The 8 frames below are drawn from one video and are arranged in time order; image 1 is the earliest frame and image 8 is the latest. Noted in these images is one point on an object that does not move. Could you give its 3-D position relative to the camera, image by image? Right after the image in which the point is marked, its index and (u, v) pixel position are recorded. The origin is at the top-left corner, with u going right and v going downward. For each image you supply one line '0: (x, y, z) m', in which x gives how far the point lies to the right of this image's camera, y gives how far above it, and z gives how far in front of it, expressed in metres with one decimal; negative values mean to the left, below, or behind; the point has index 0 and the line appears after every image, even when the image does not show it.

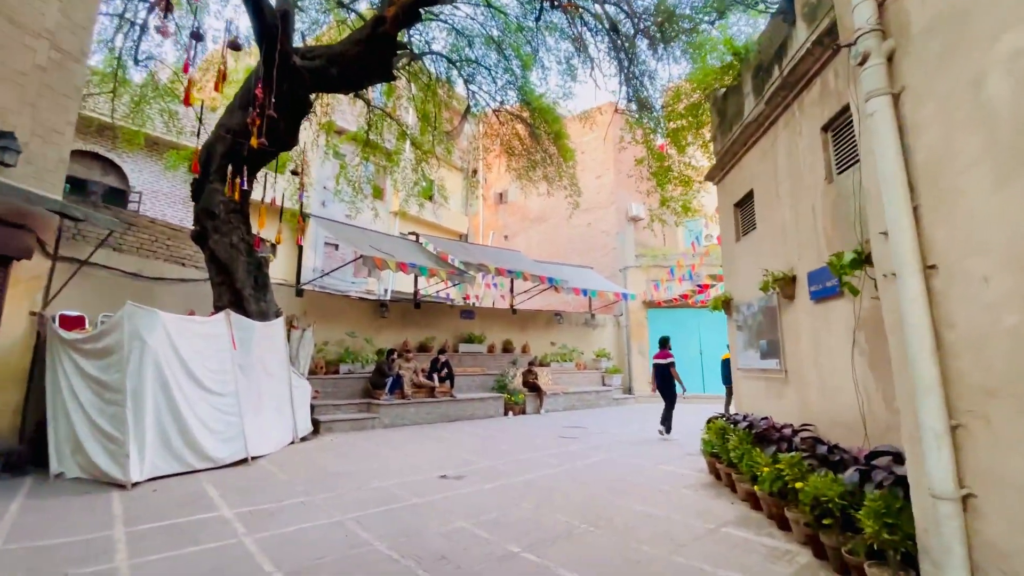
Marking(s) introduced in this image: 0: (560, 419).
0: (+0.9, -2.5, +8.9) m
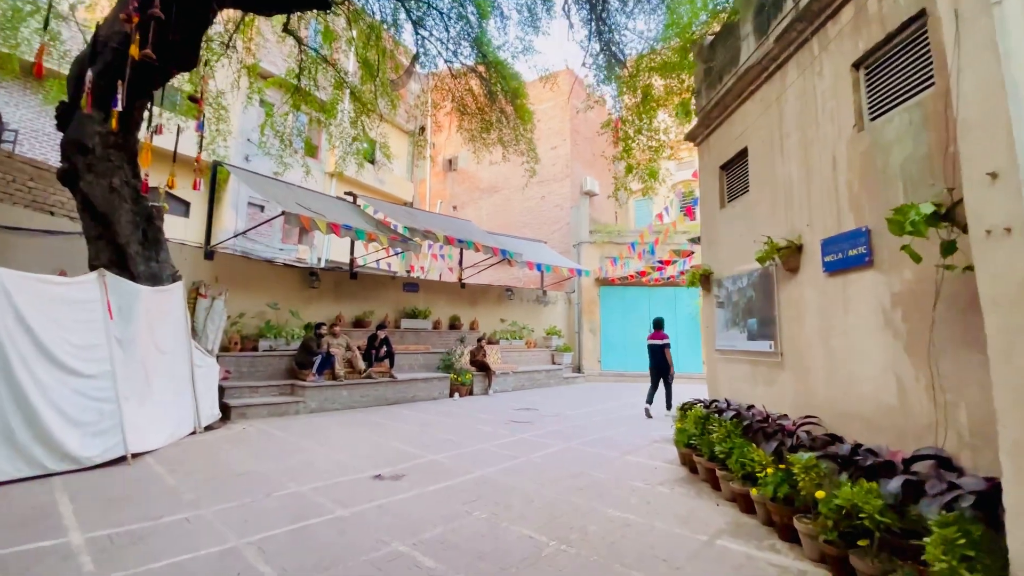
0: (0.0, -2.0, +8.3) m
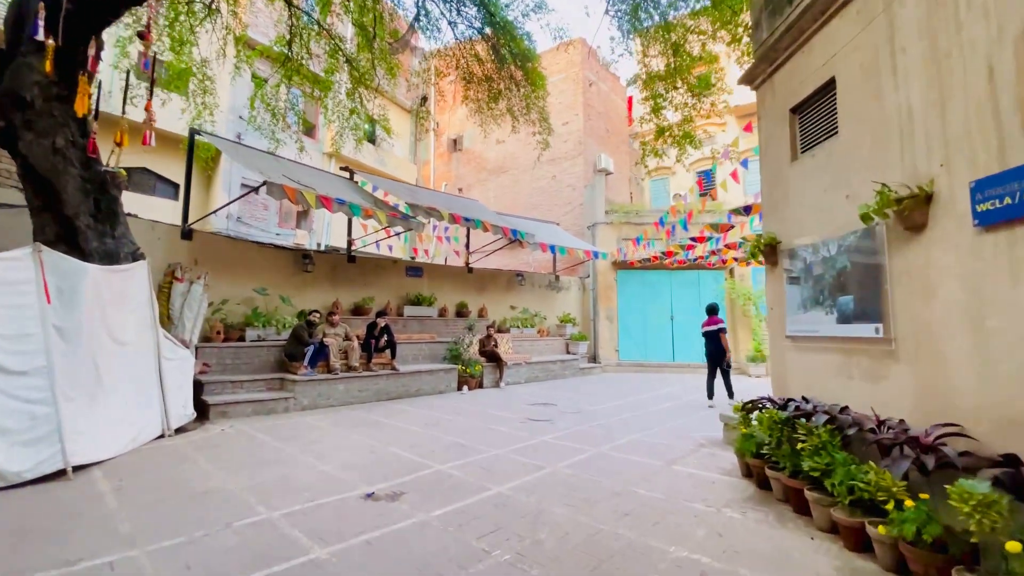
0: (+0.2, -1.7, +7.5) m
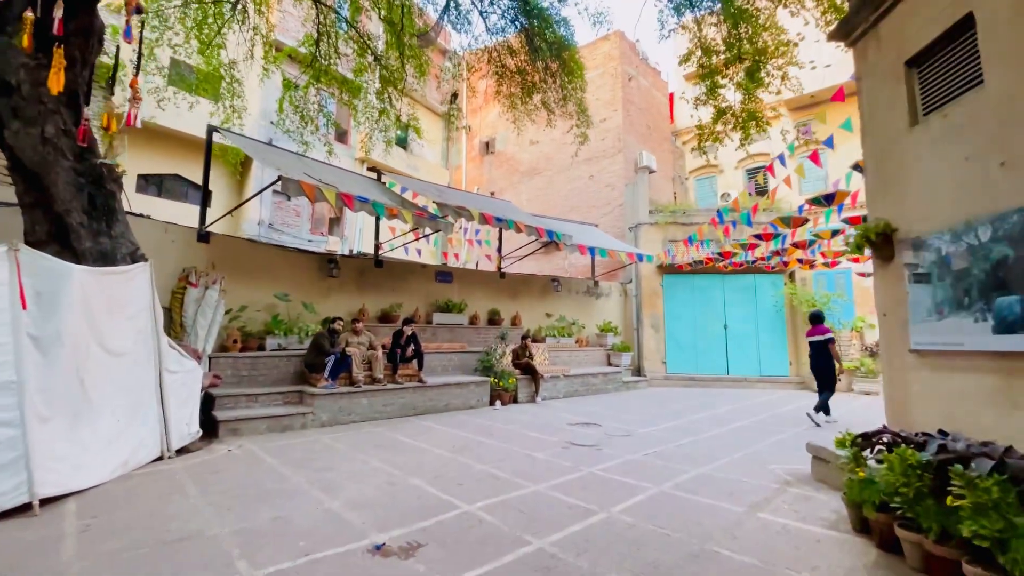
0: (+0.7, -1.8, +6.8) m
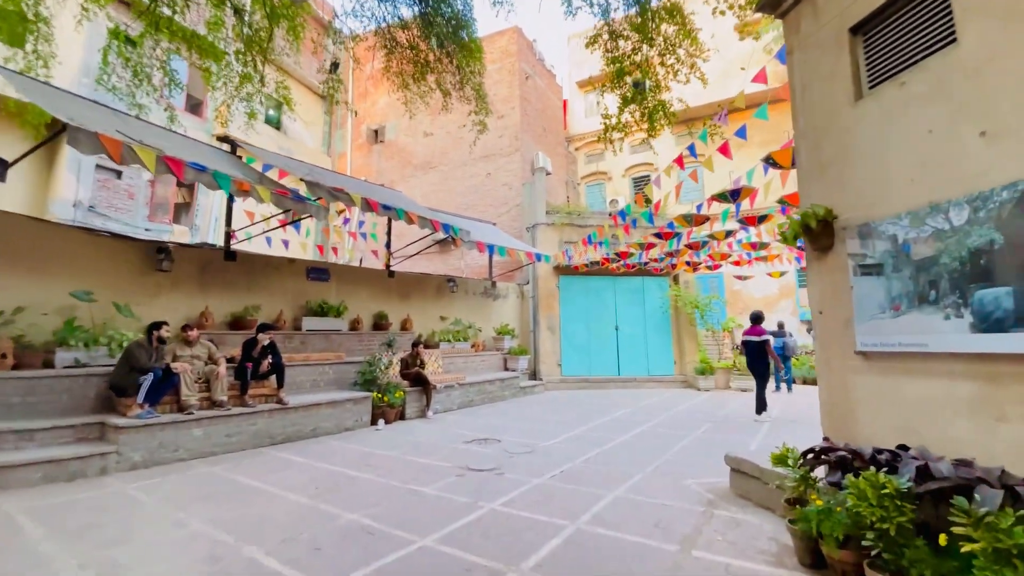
0: (-0.7, -1.8, +6.1) m
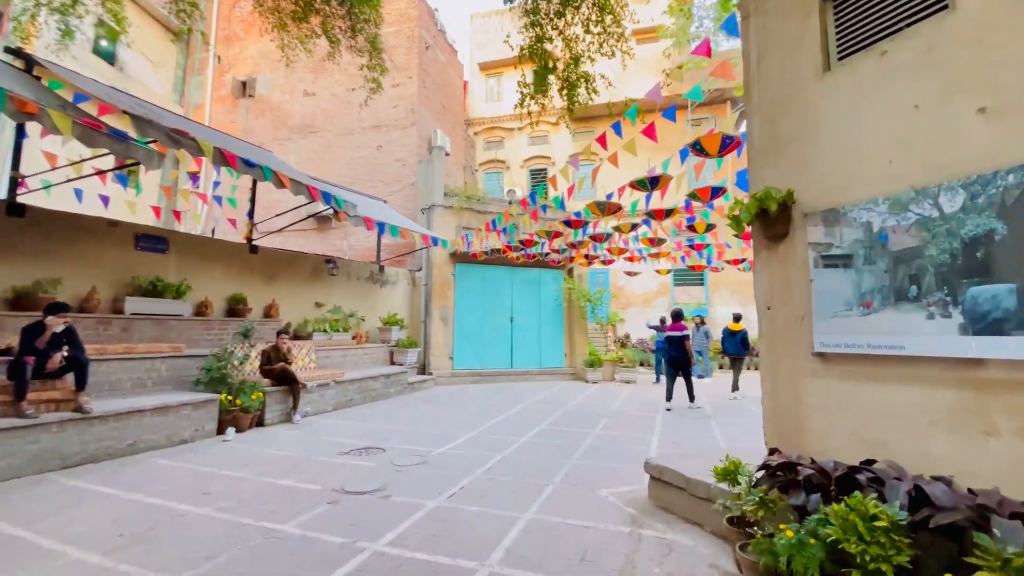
0: (-1.9, -1.6, +5.1) m
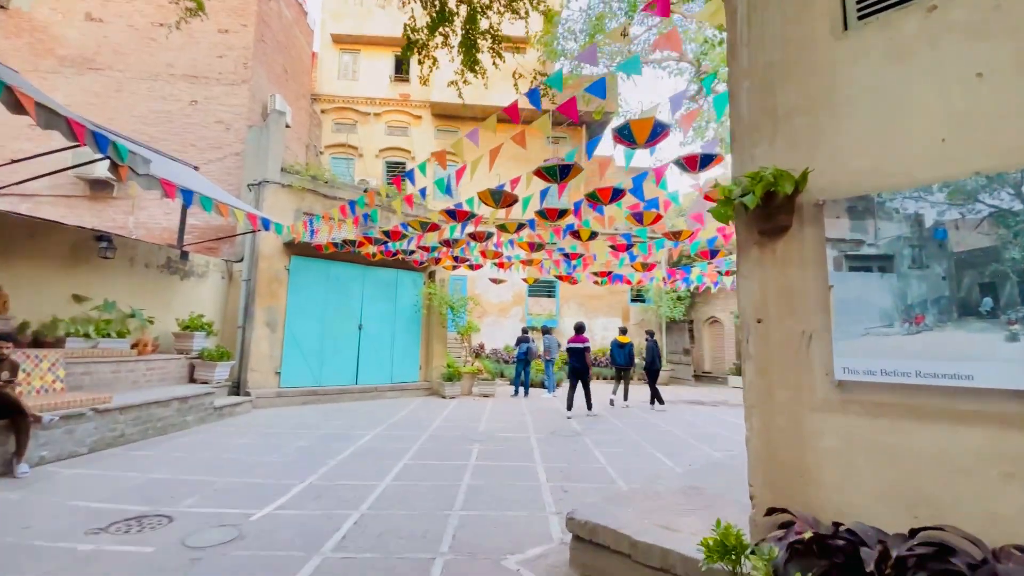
0: (-3.1, -1.4, +3.4) m
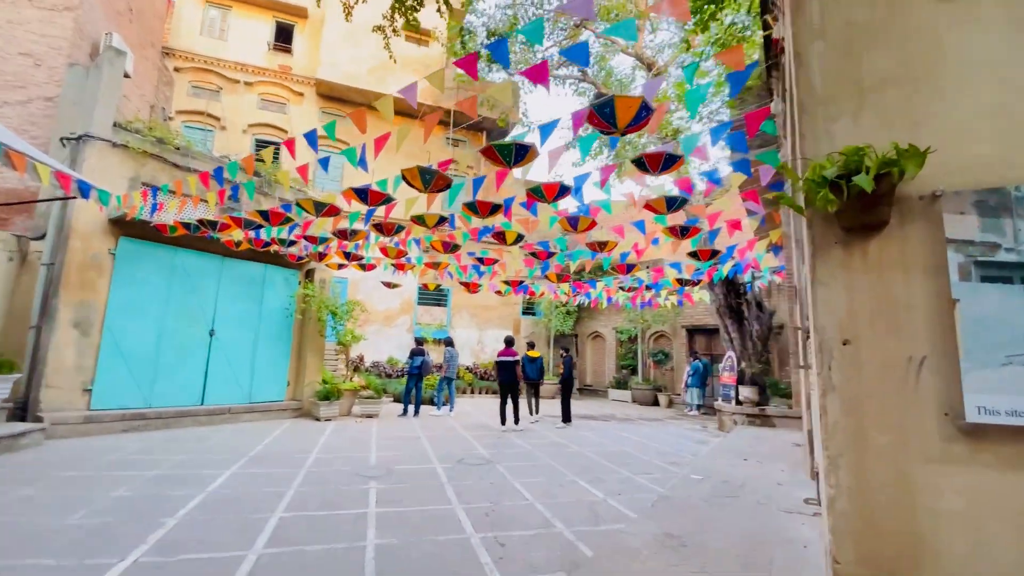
0: (-3.4, -1.3, +1.8) m
